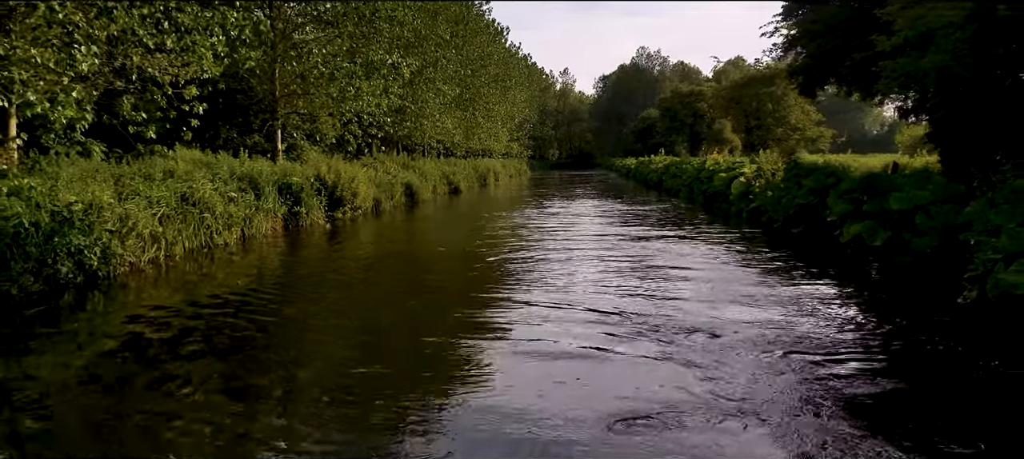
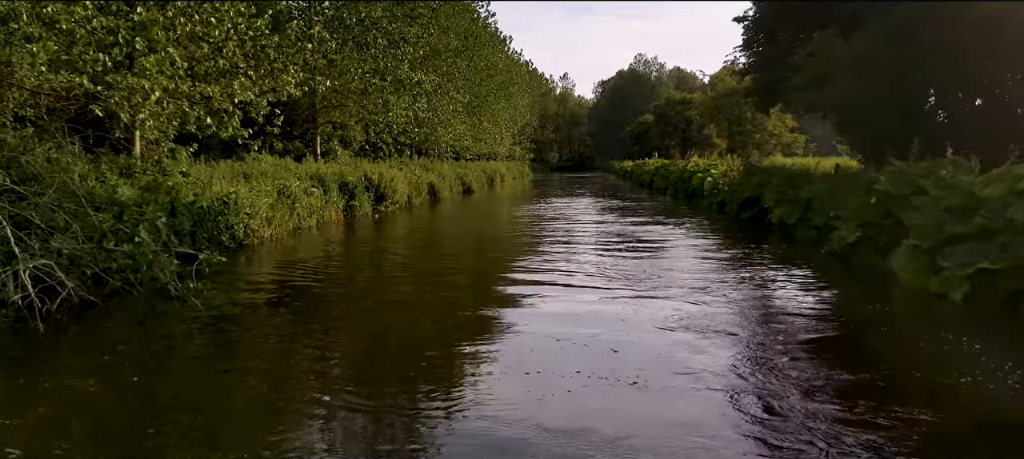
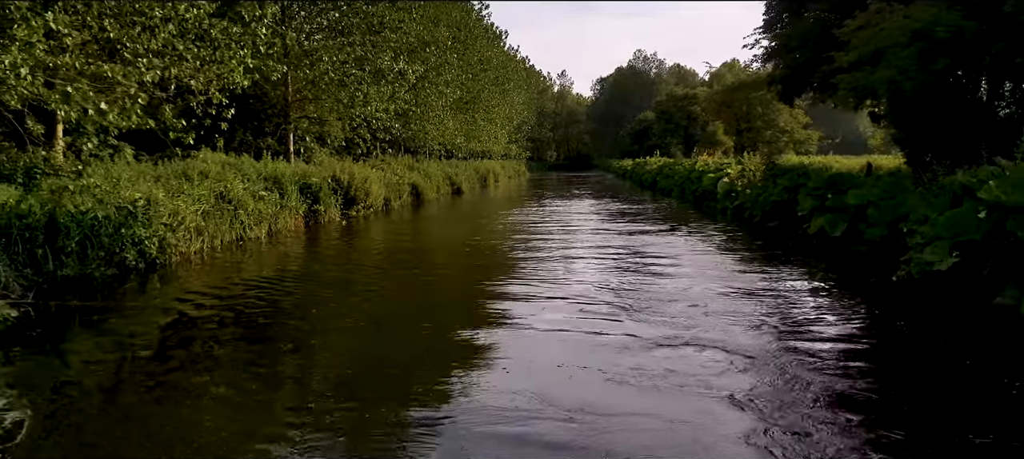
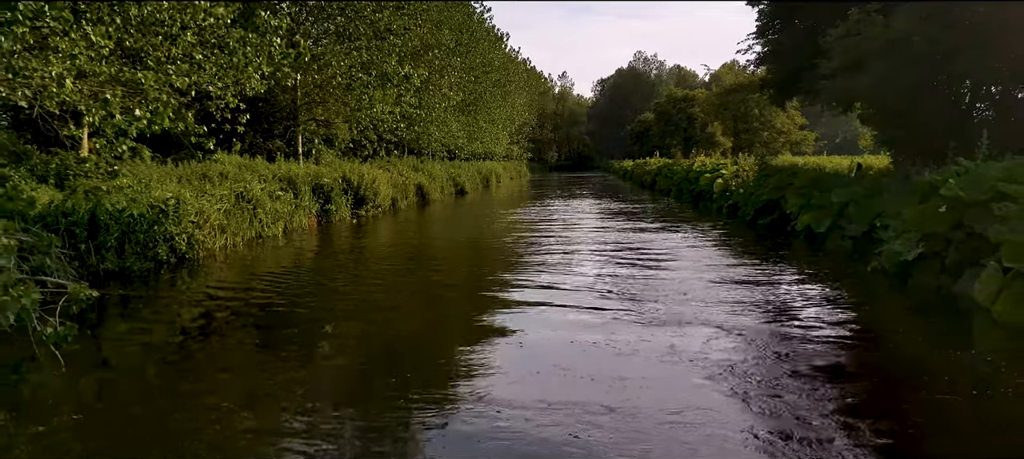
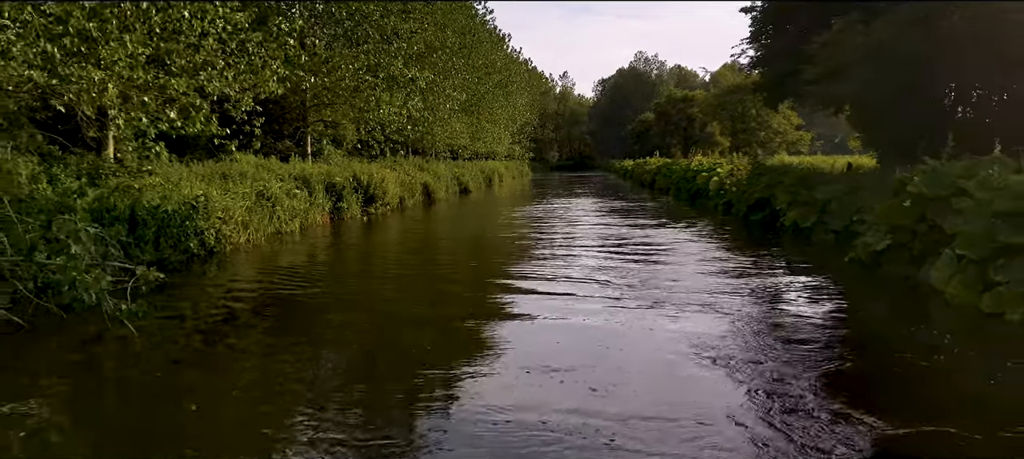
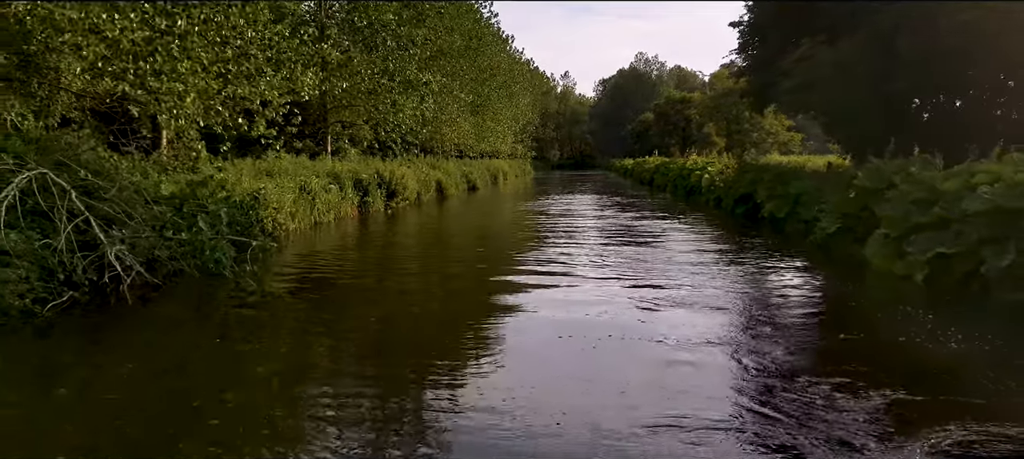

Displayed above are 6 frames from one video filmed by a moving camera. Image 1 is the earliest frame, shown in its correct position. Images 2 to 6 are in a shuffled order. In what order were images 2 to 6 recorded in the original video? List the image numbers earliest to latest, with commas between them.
3, 4, 5, 2, 6
